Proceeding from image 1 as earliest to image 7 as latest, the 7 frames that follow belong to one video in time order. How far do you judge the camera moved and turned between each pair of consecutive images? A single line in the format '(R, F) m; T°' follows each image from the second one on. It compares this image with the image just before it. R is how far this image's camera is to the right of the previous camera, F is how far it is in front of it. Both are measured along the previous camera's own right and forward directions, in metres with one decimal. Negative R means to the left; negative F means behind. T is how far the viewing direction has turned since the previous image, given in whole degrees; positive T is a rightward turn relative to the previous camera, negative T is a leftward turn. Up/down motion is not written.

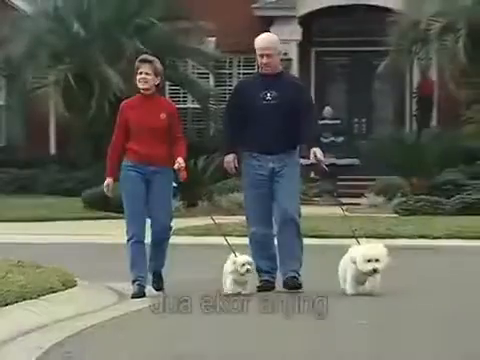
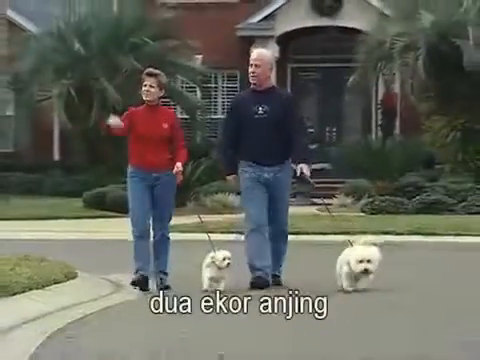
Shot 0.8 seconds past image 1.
(-0.1, -2.3) m; +1°
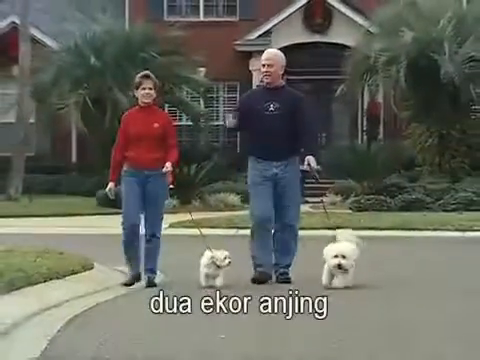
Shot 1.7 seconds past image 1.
(-0.1, -2.4) m; 0°
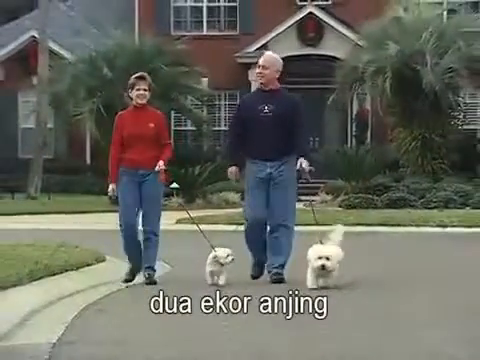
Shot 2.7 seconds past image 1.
(0.0, -2.3) m; 0°
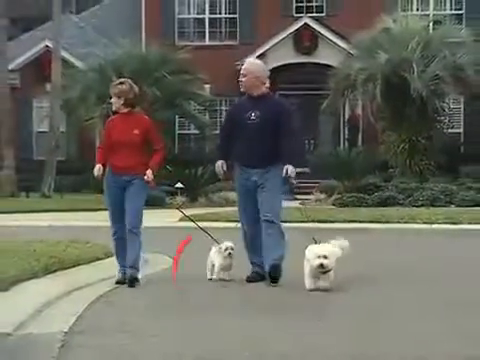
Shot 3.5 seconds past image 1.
(0.0, -1.9) m; 0°
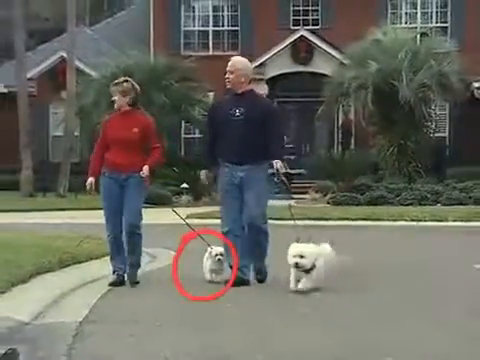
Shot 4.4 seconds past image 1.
(+0.1, -2.2) m; 0°
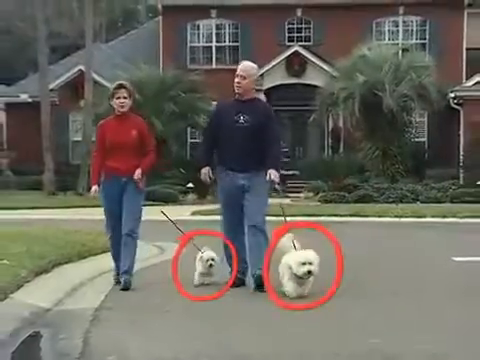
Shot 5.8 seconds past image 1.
(+0.2, -3.4) m; 0°
